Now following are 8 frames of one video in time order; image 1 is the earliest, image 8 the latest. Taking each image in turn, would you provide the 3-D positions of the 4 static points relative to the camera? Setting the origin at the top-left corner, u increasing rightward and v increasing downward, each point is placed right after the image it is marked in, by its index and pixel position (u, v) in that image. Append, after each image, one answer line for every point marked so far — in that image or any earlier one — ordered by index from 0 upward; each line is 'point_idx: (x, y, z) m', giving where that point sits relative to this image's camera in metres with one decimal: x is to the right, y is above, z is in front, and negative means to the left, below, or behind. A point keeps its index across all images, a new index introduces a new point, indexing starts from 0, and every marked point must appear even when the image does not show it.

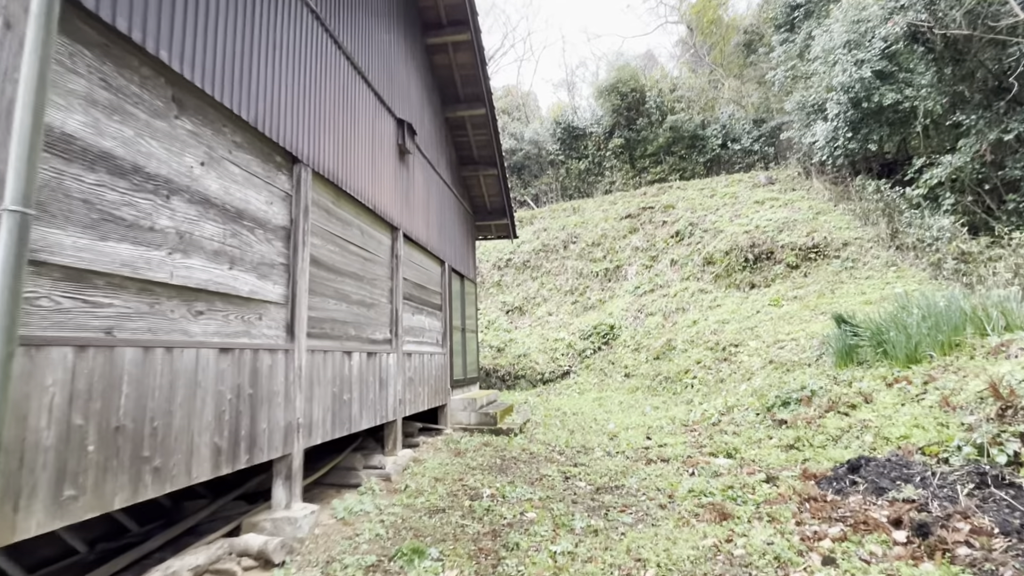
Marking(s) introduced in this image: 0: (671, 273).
0: (+3.7, +0.4, +12.1) m
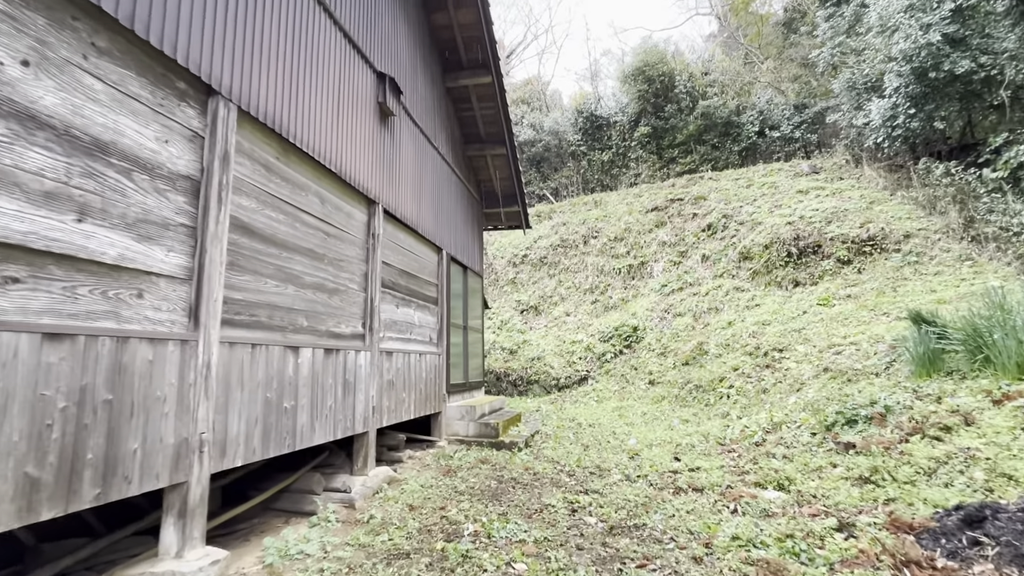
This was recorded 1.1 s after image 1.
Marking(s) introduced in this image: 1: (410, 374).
0: (+4.0, +0.4, +10.9) m
1: (-1.1, -0.9, +5.6) m
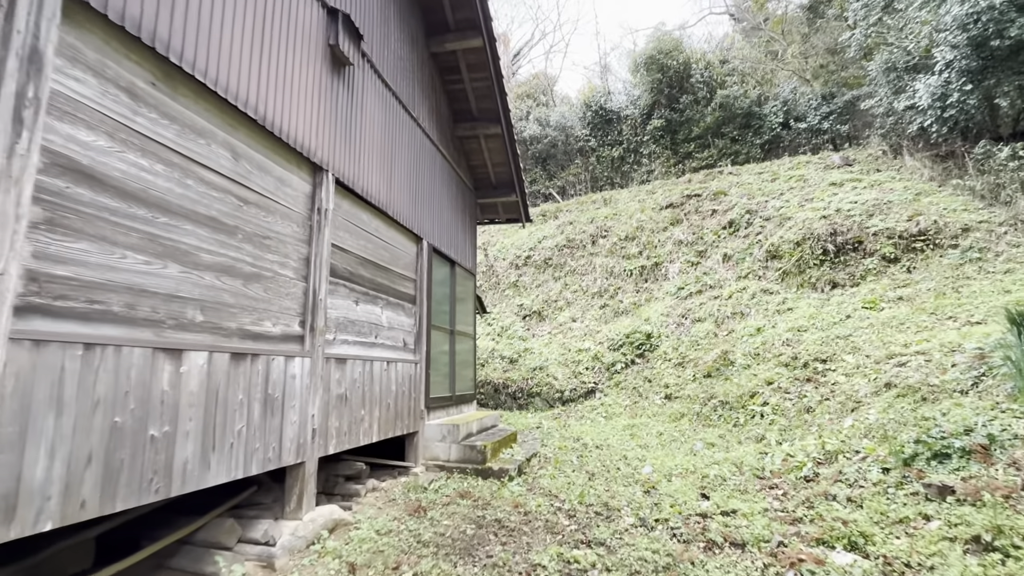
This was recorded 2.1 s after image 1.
0: (+4.0, +0.3, +9.8) m
1: (-1.2, -0.9, +4.6) m
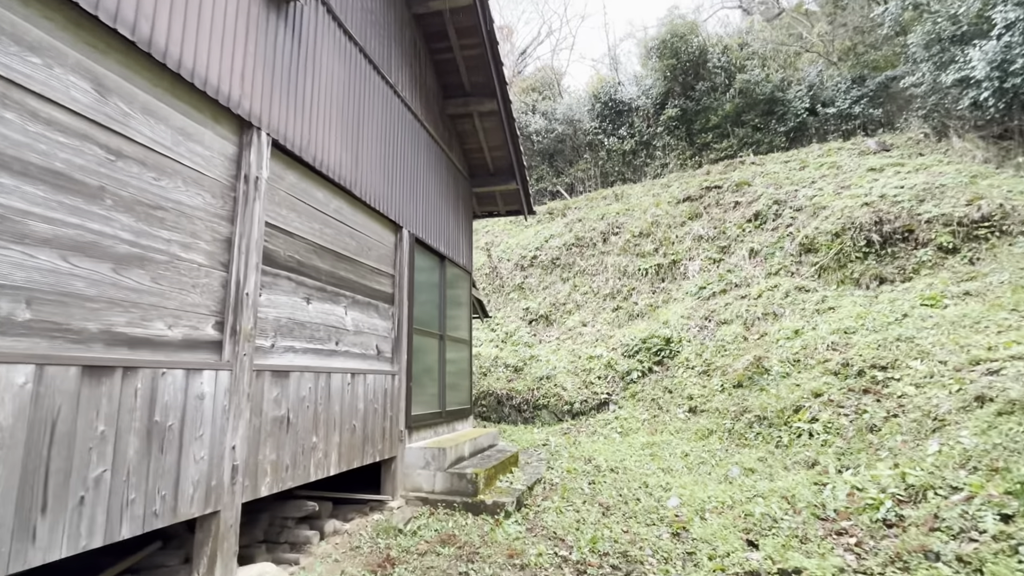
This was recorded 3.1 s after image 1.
0: (+4.0, +0.4, +8.8) m
1: (-1.3, -0.8, +3.6) m
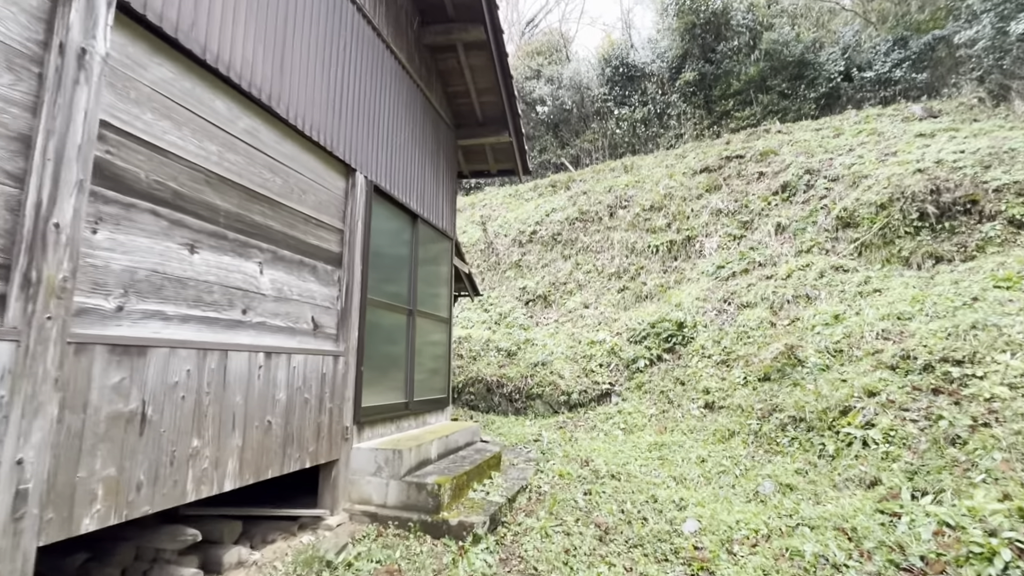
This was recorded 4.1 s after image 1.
0: (+3.9, +0.7, +7.7) m
1: (-1.4, -0.5, +2.6) m
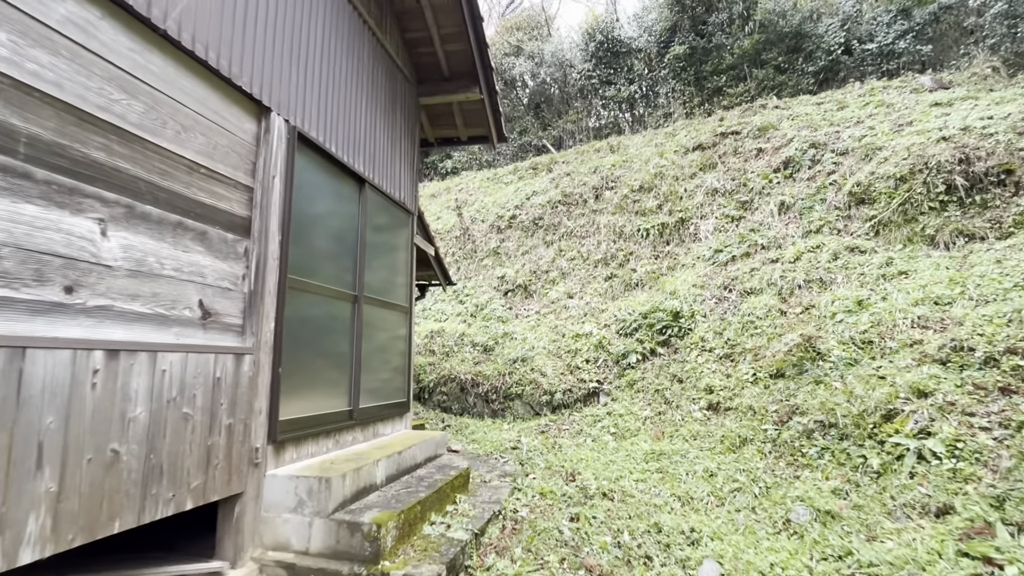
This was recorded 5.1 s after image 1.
0: (+3.6, +0.9, +7.0) m
1: (-1.6, -0.4, +1.7) m
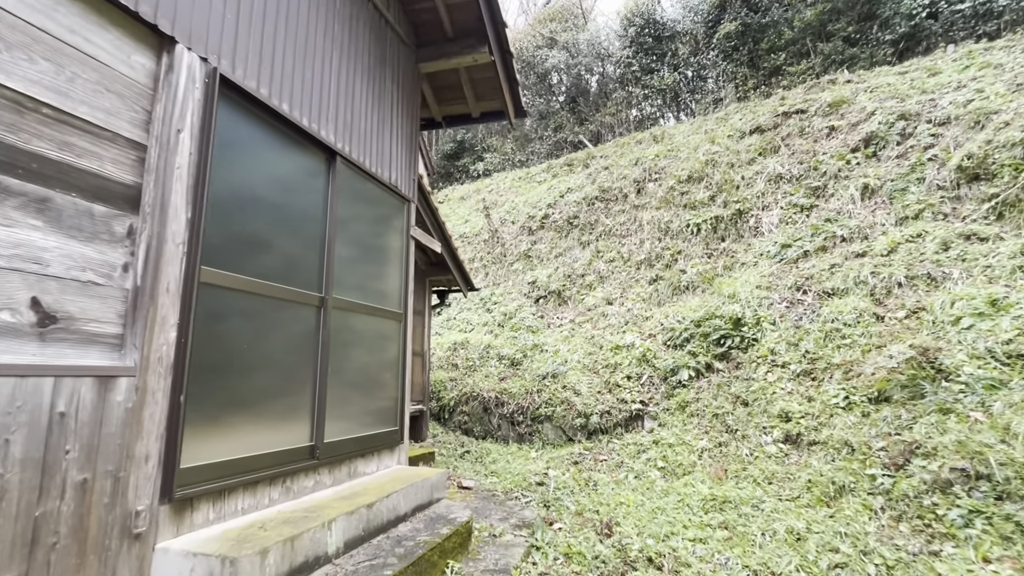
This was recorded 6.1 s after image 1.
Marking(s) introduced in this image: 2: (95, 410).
0: (+3.9, +0.8, +5.7) m
1: (-1.7, -0.4, +0.9) m
2: (-1.4, -0.4, +1.9) m
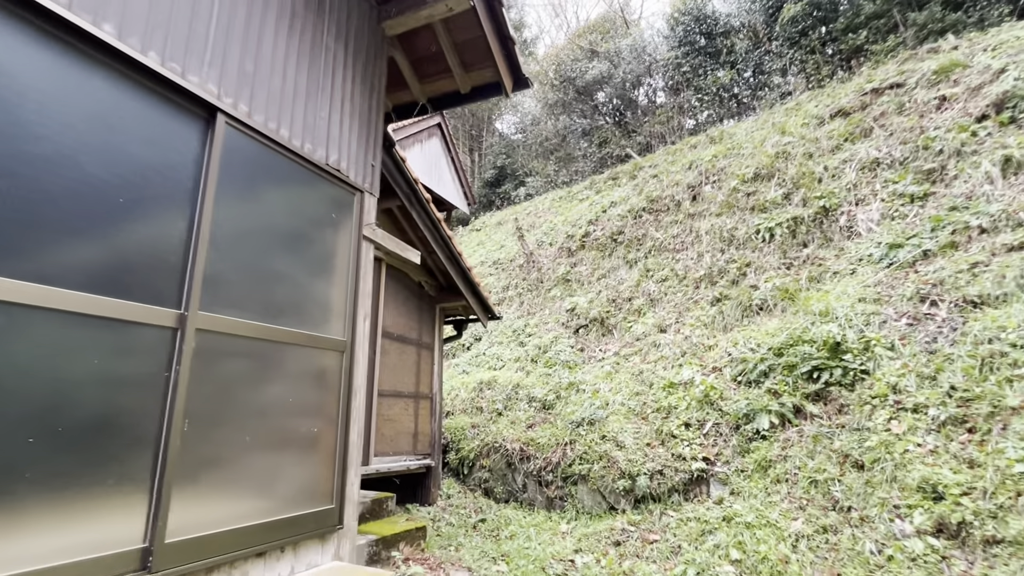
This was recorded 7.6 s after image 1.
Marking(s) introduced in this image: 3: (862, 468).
0: (+4.0, +0.8, +4.1) m
1: (-2.2, -0.3, 0.0) m
2: (-1.8, -0.4, +0.9) m
3: (+2.1, -1.1, +3.1) m
